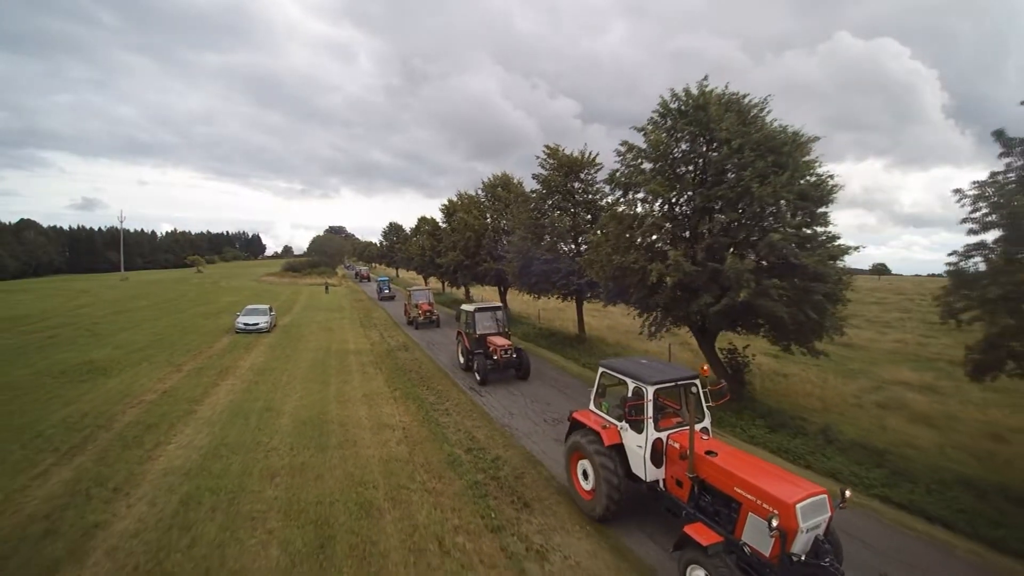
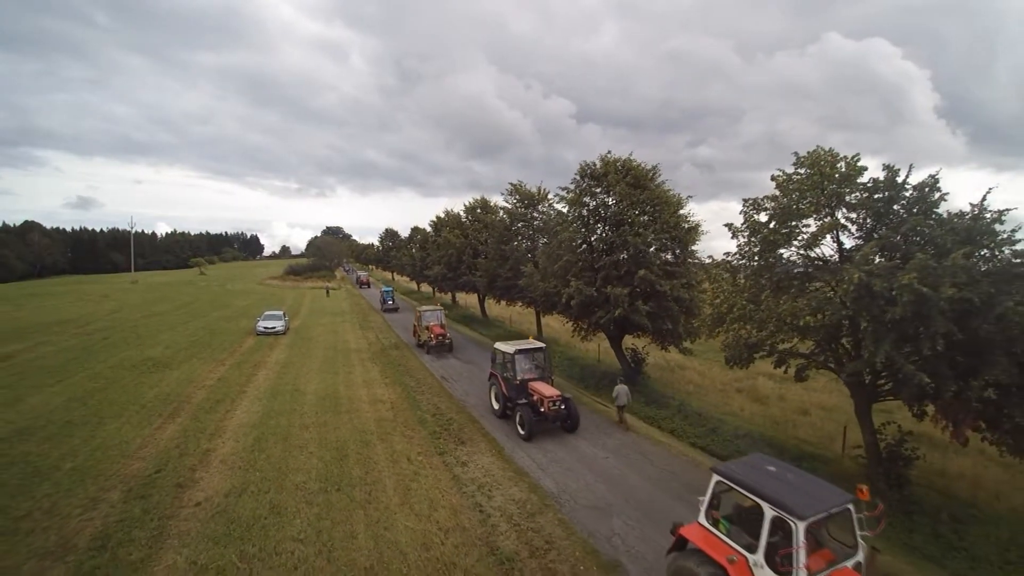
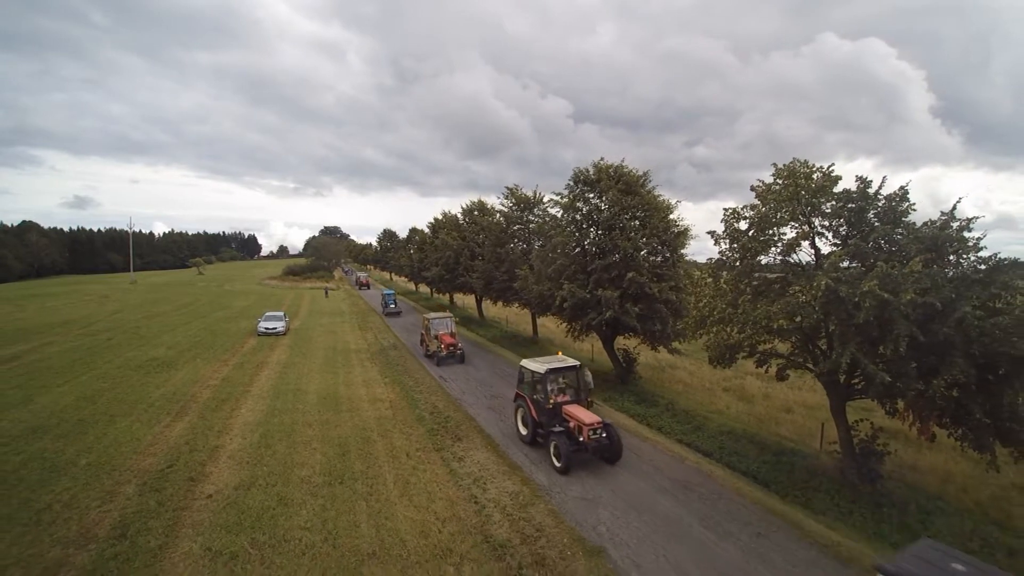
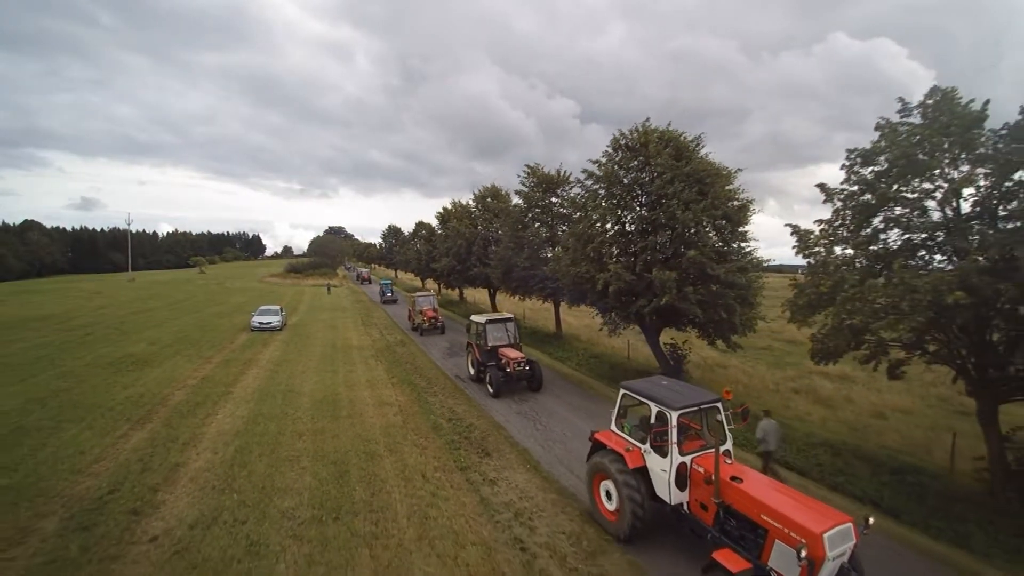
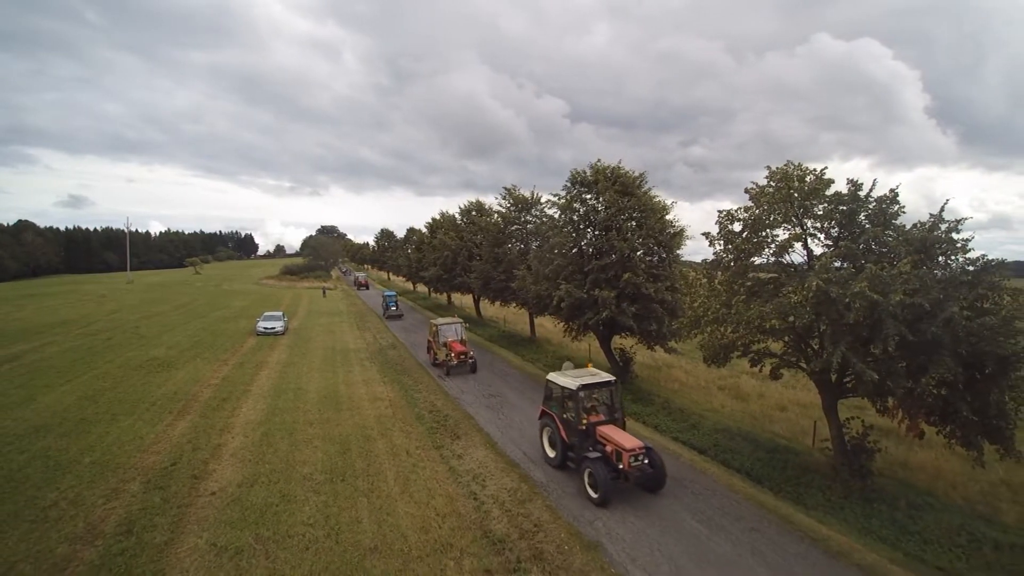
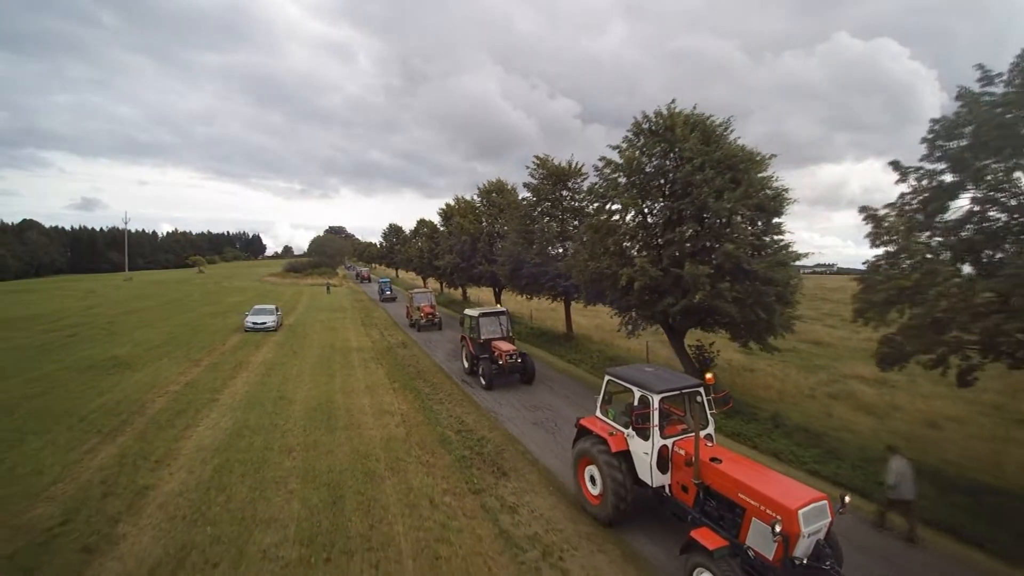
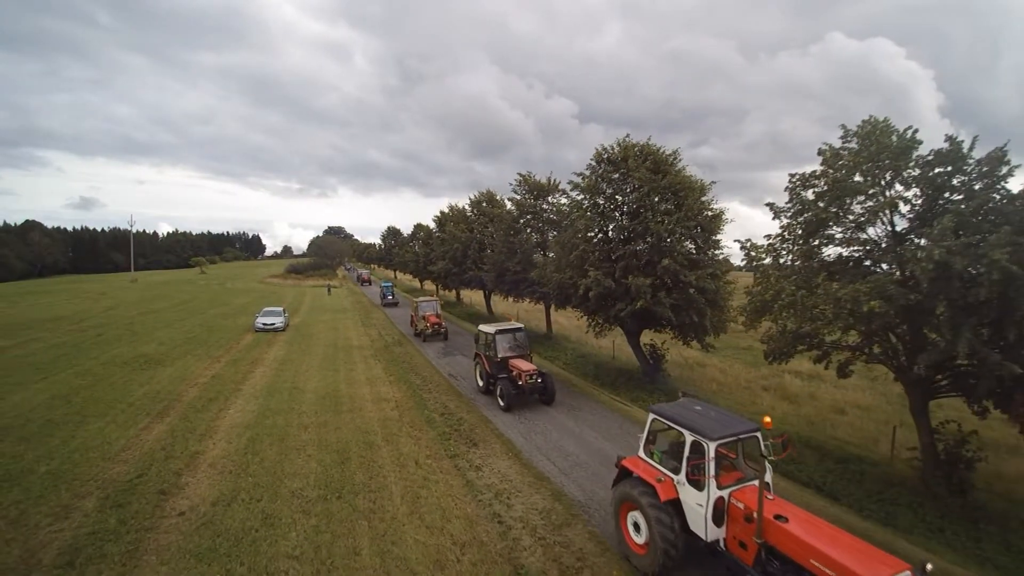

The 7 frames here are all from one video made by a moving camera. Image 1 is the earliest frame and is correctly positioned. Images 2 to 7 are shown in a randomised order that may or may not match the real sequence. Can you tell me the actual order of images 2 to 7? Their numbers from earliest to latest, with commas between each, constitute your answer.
6, 4, 7, 2, 3, 5
